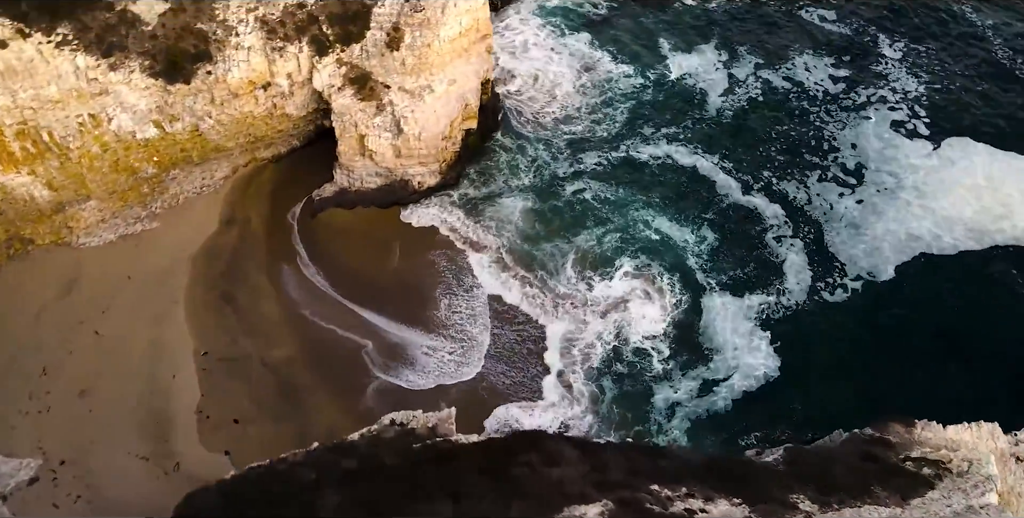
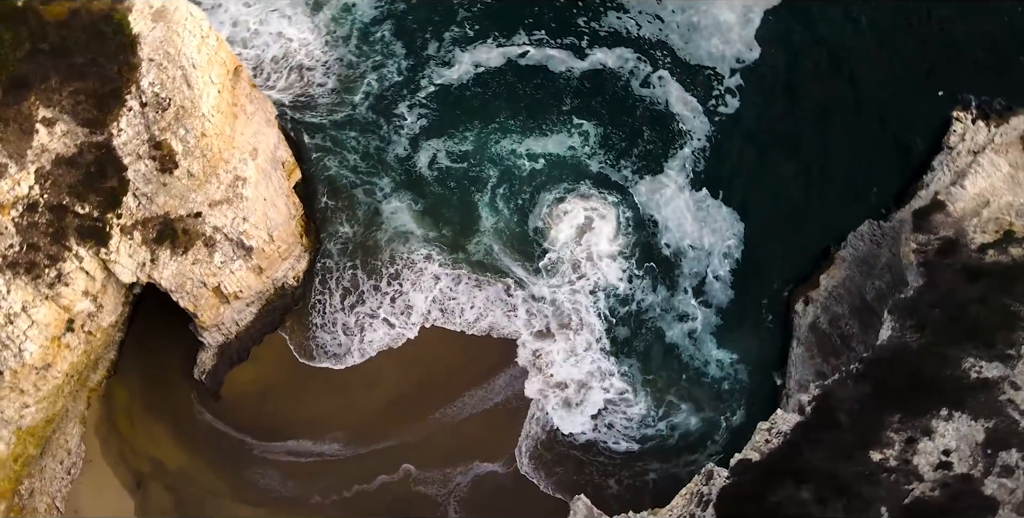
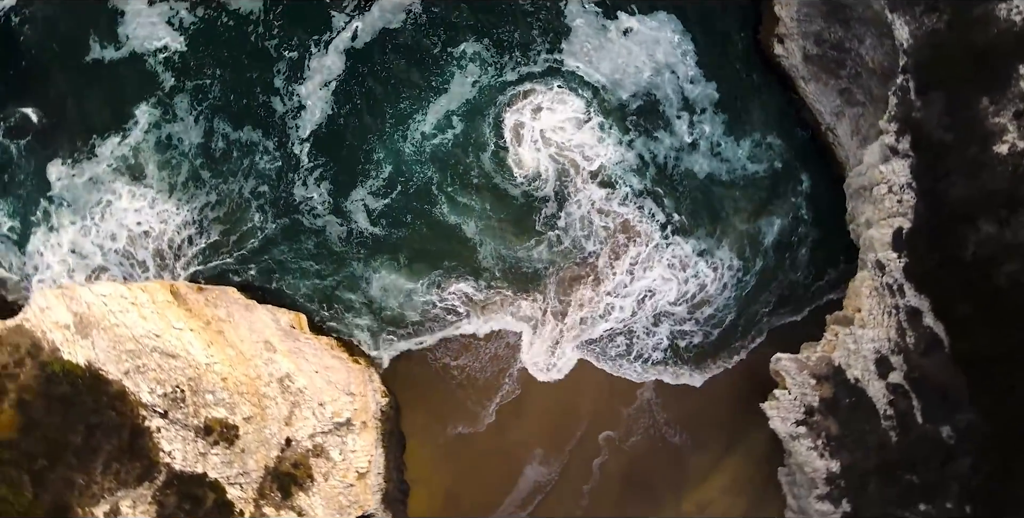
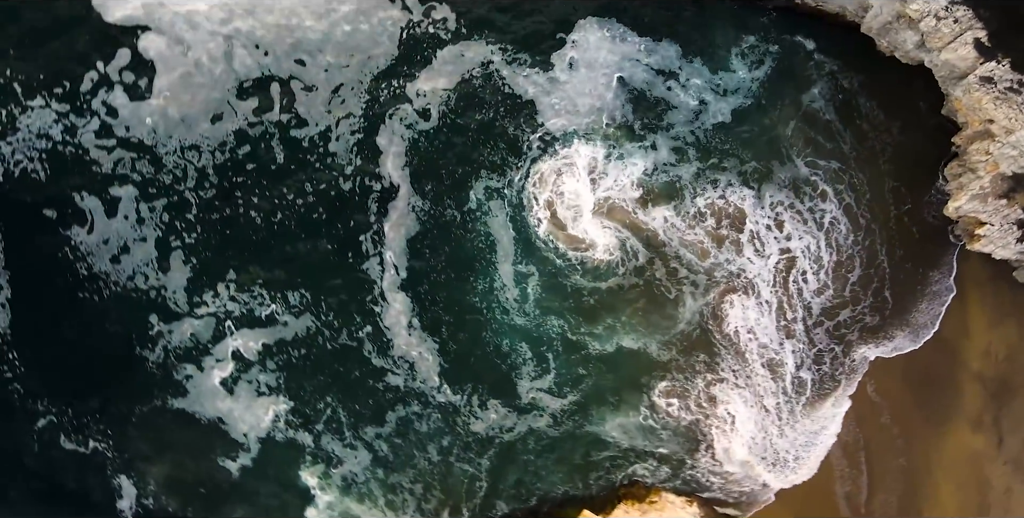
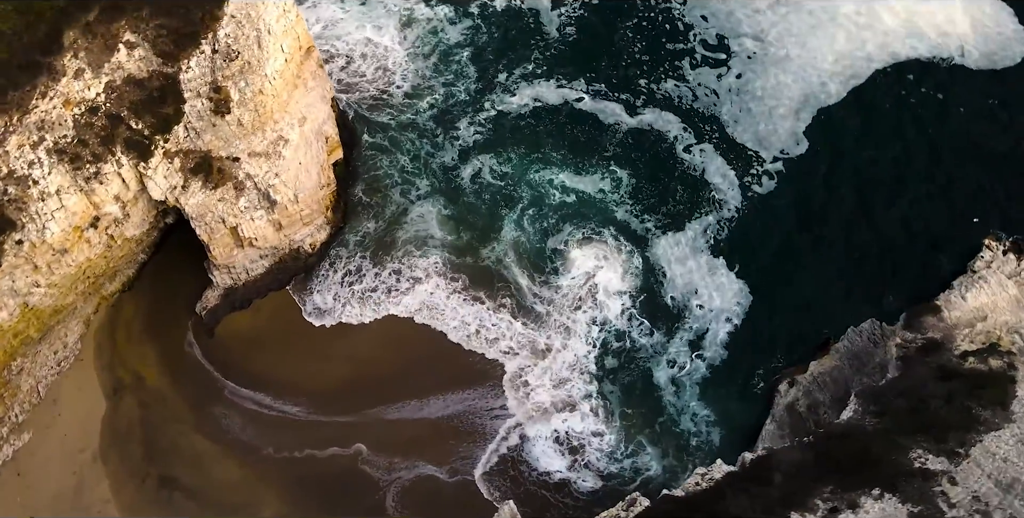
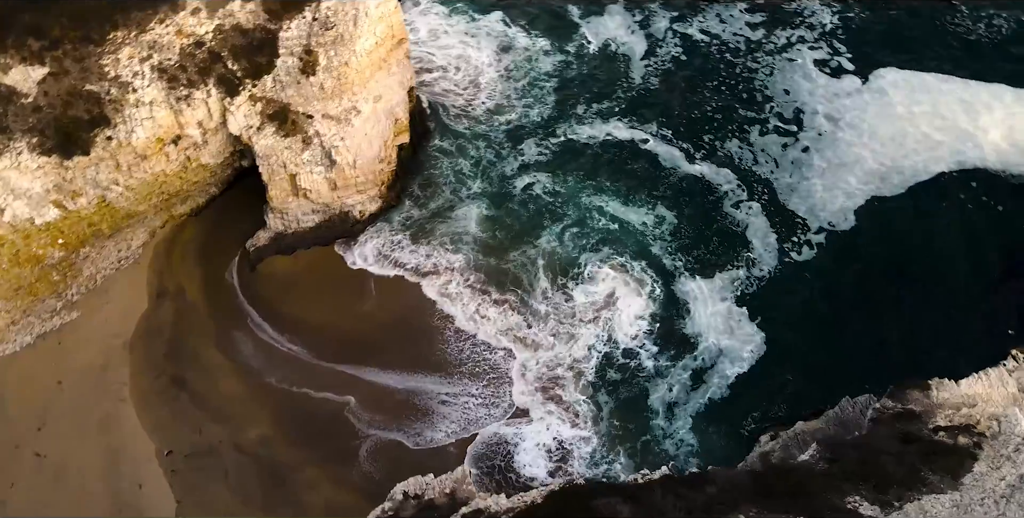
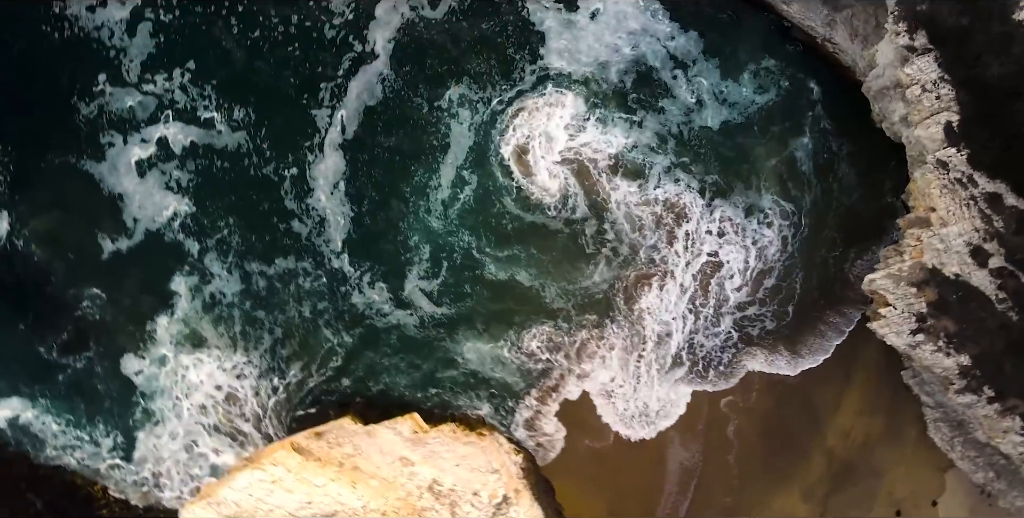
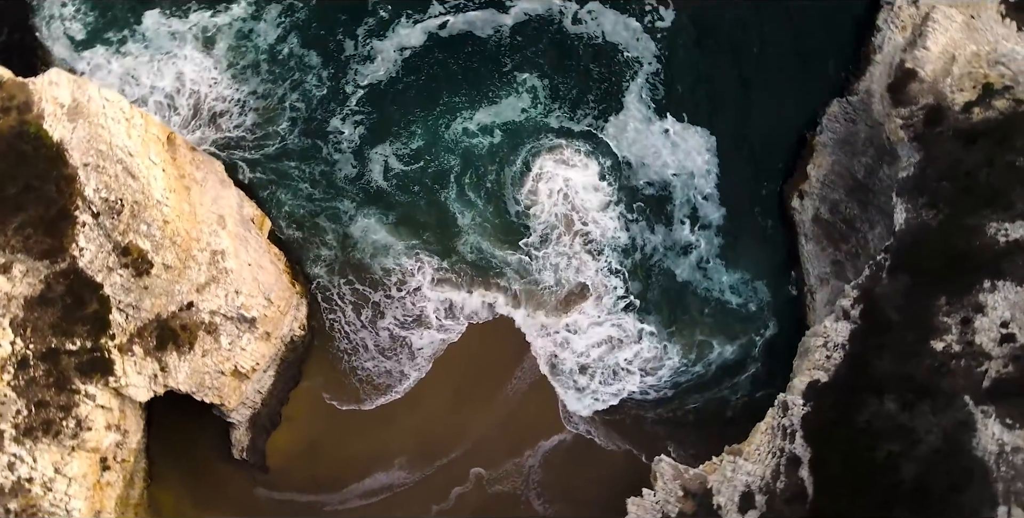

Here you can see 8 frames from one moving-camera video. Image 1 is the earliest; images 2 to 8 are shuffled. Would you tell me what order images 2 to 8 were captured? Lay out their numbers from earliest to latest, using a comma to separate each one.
6, 5, 2, 8, 3, 7, 4
